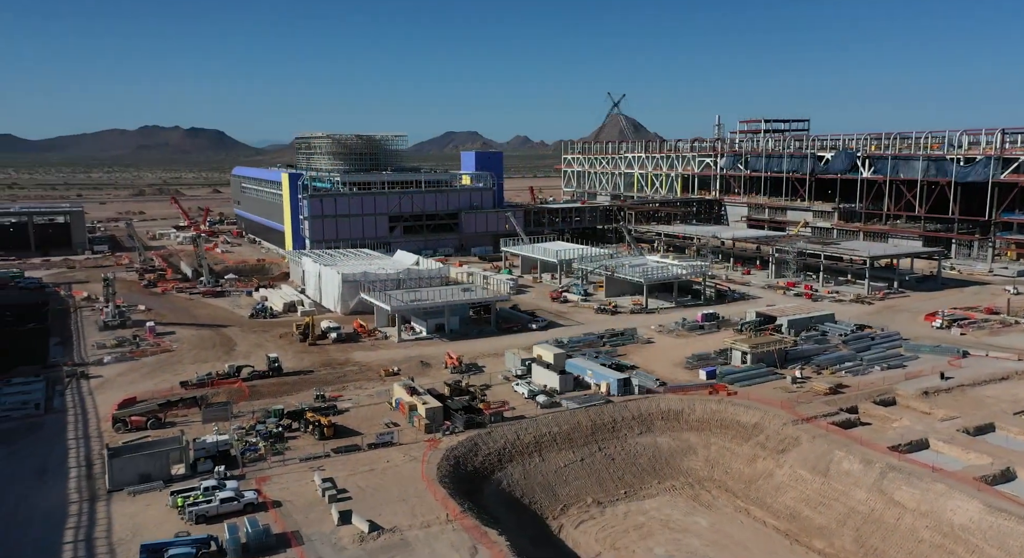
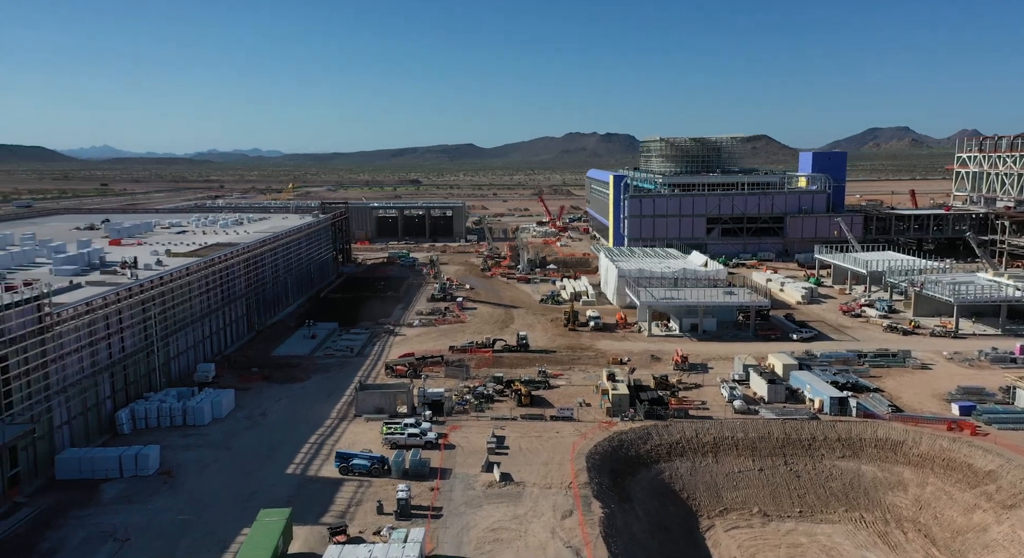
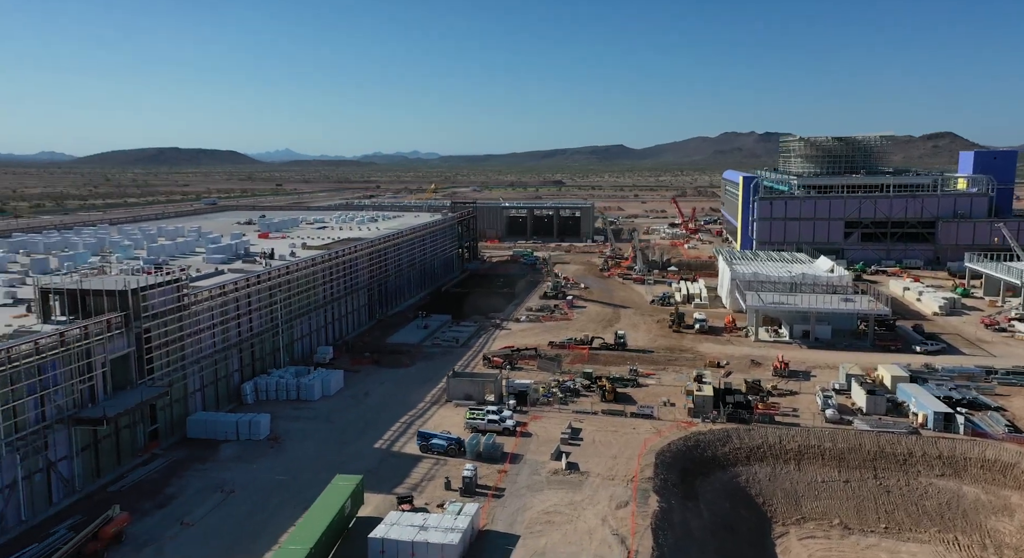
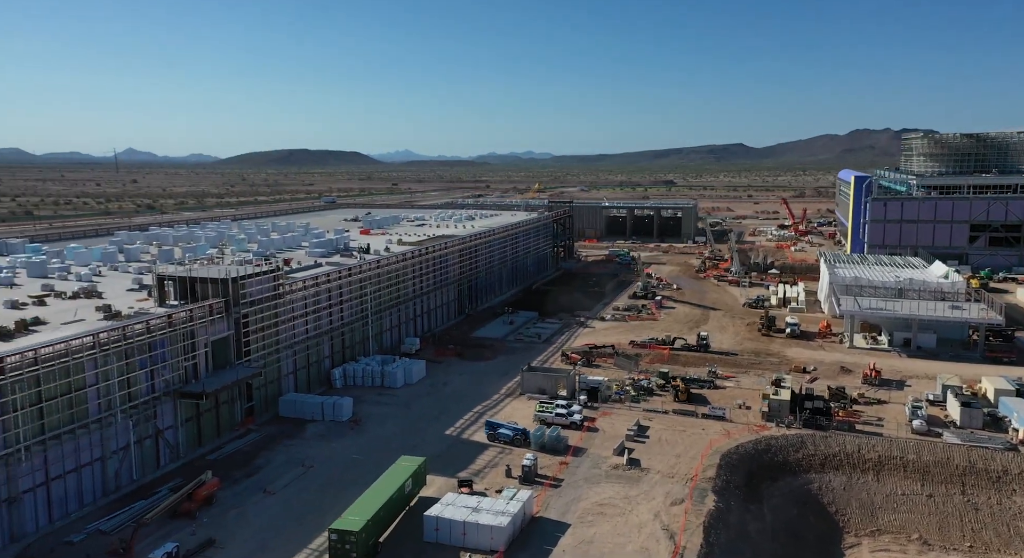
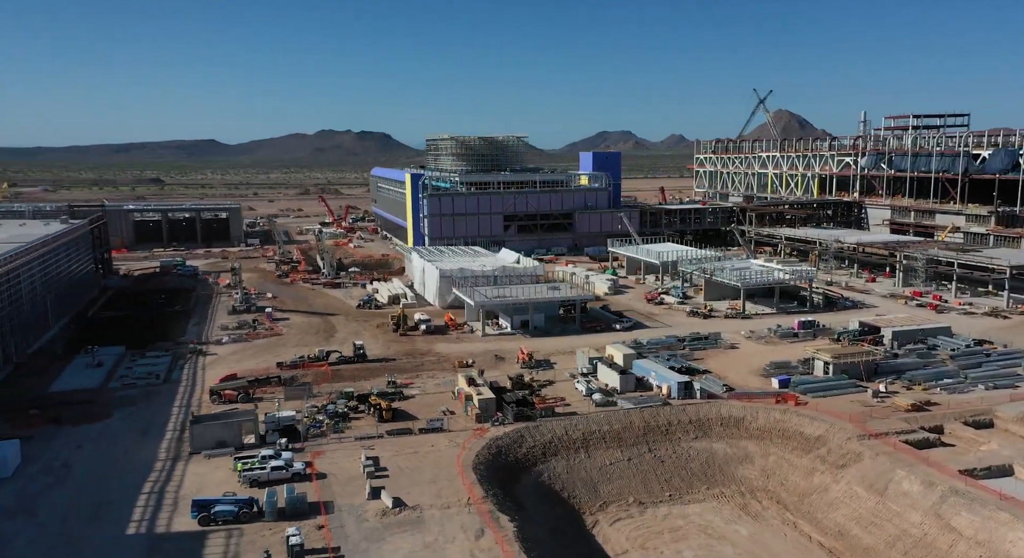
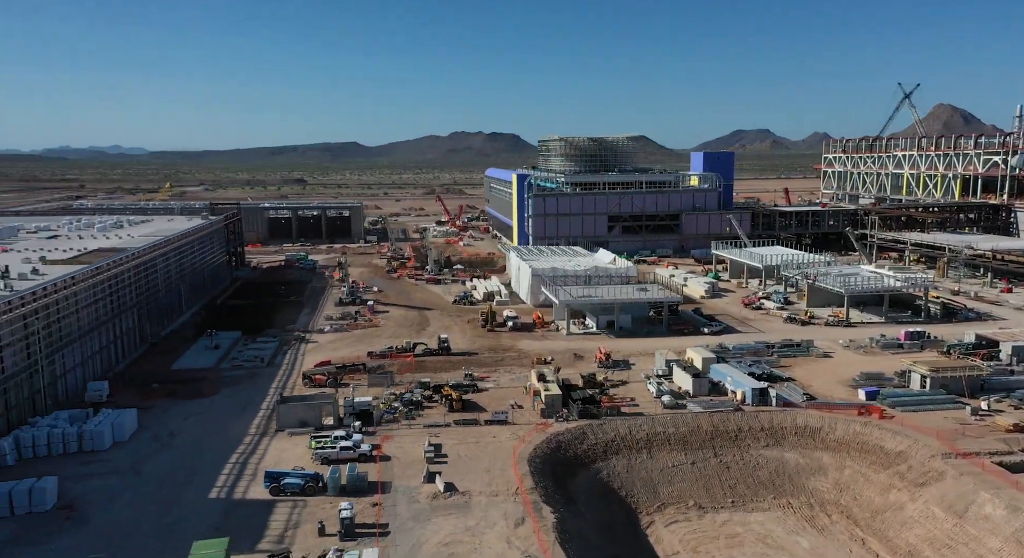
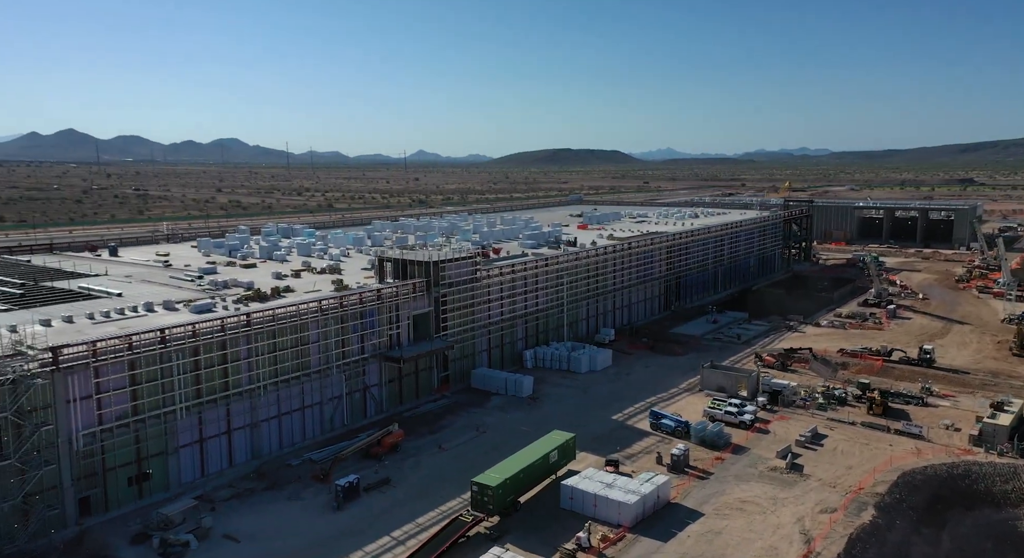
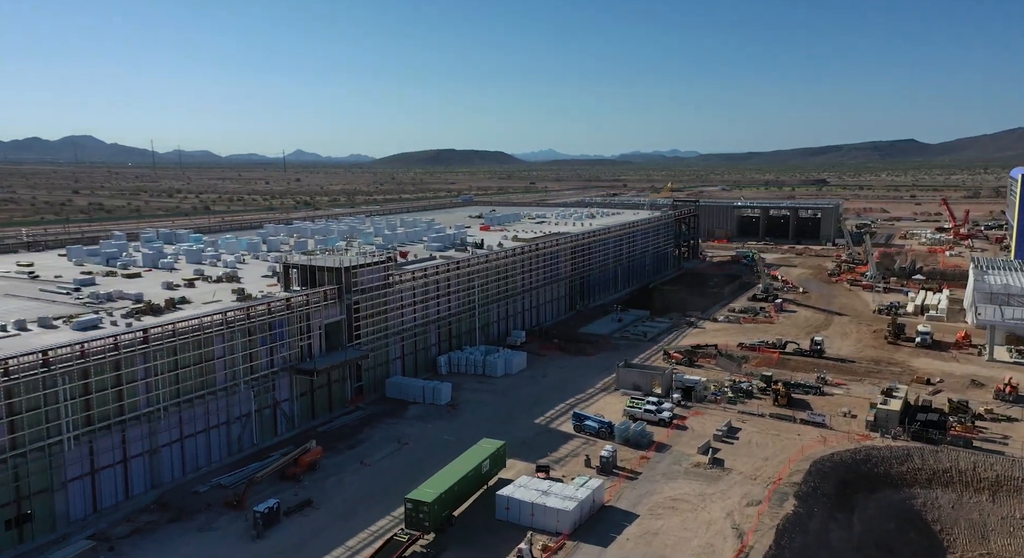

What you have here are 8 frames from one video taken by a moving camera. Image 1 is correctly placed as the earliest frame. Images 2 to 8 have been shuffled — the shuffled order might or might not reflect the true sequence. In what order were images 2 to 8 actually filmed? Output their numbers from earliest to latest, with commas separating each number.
5, 6, 2, 3, 4, 8, 7
